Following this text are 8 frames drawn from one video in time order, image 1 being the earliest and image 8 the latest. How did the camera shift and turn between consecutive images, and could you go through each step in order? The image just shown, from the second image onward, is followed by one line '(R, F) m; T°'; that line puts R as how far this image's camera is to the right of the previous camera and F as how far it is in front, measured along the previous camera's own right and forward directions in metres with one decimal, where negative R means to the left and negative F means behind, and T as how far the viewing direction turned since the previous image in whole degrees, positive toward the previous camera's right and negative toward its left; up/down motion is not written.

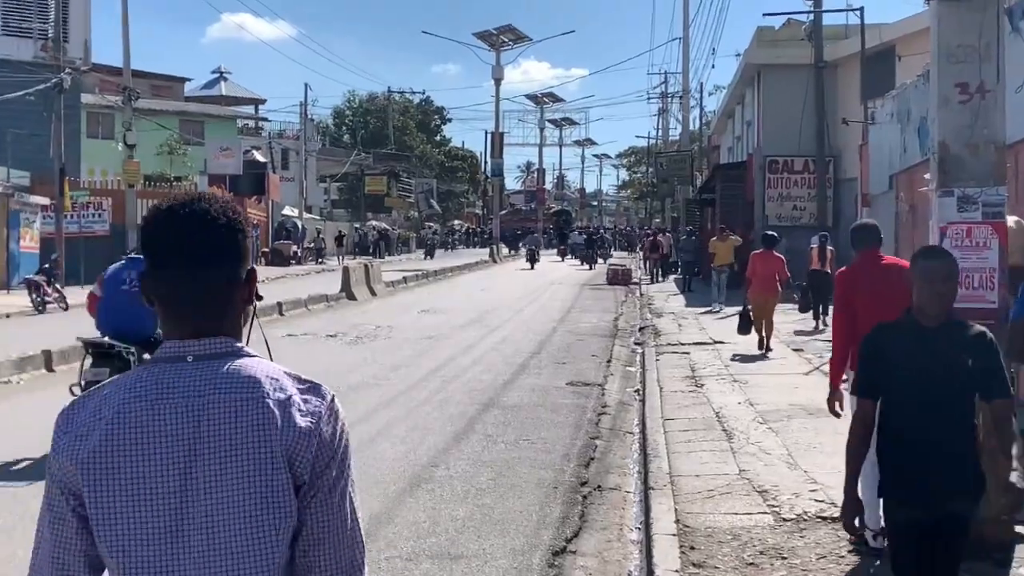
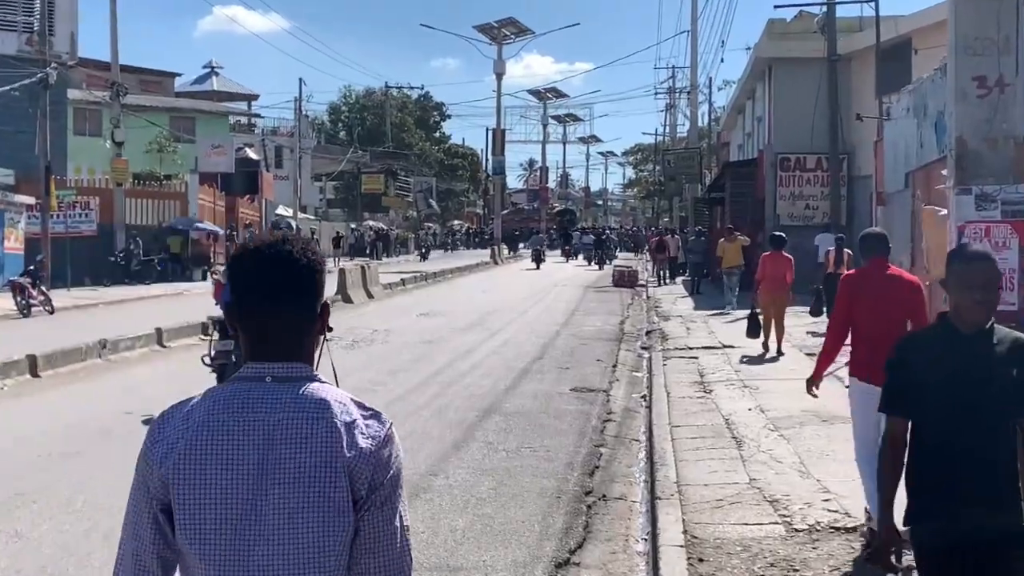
(+0.1, +0.6) m; 0°
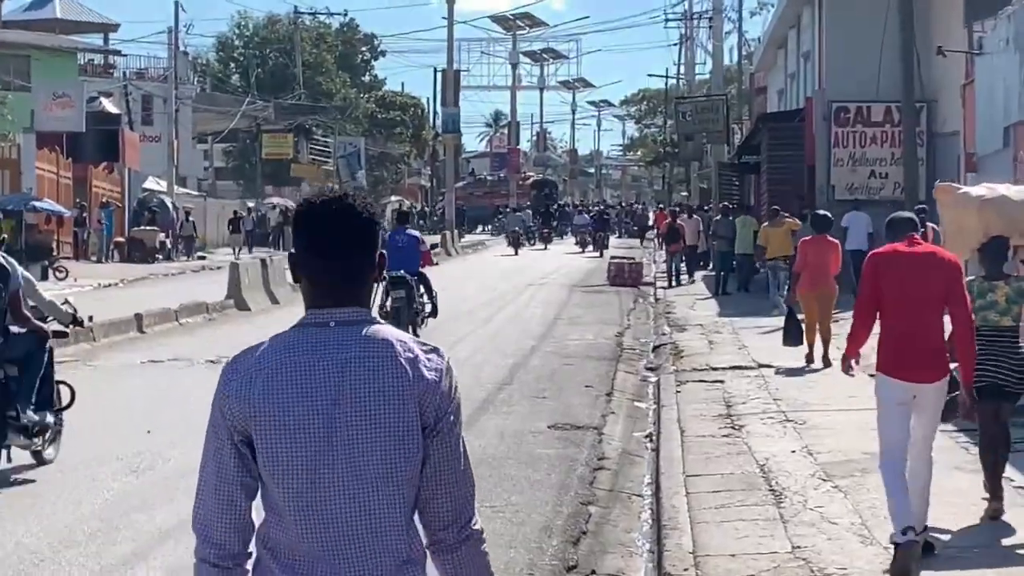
(+0.5, +4.3) m; -1°
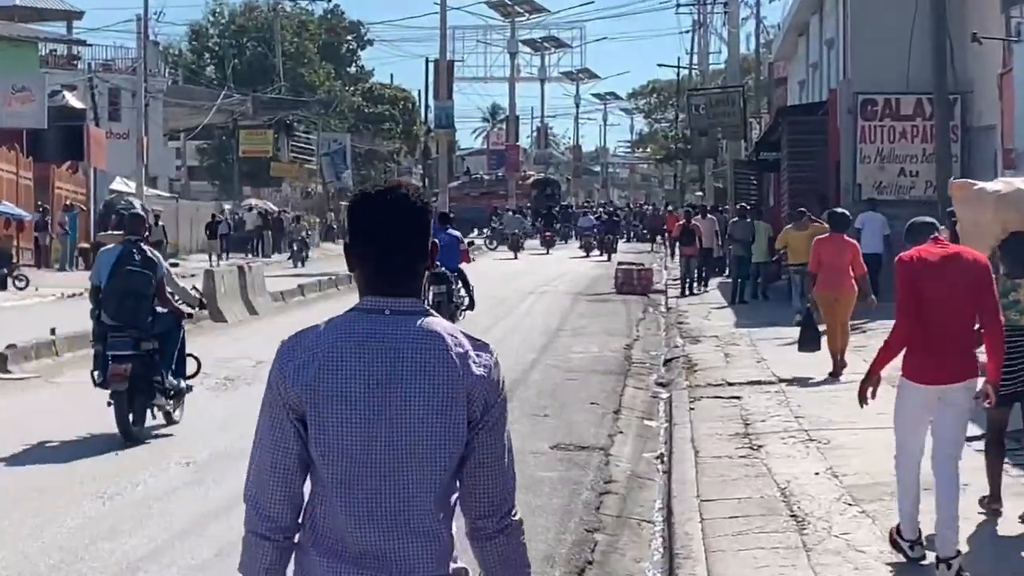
(+0.1, +0.9) m; -1°
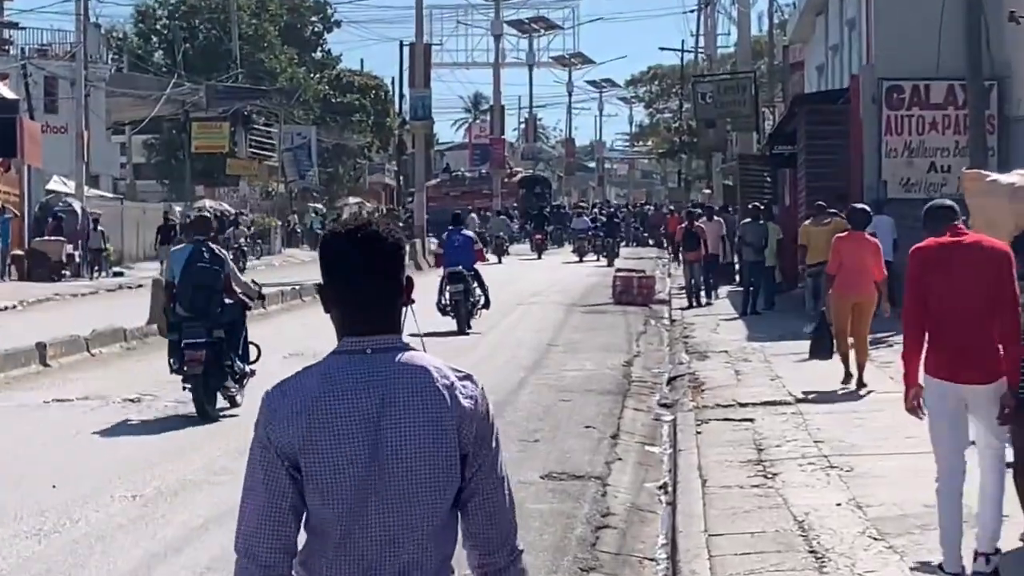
(+0.1, +1.2) m; 0°
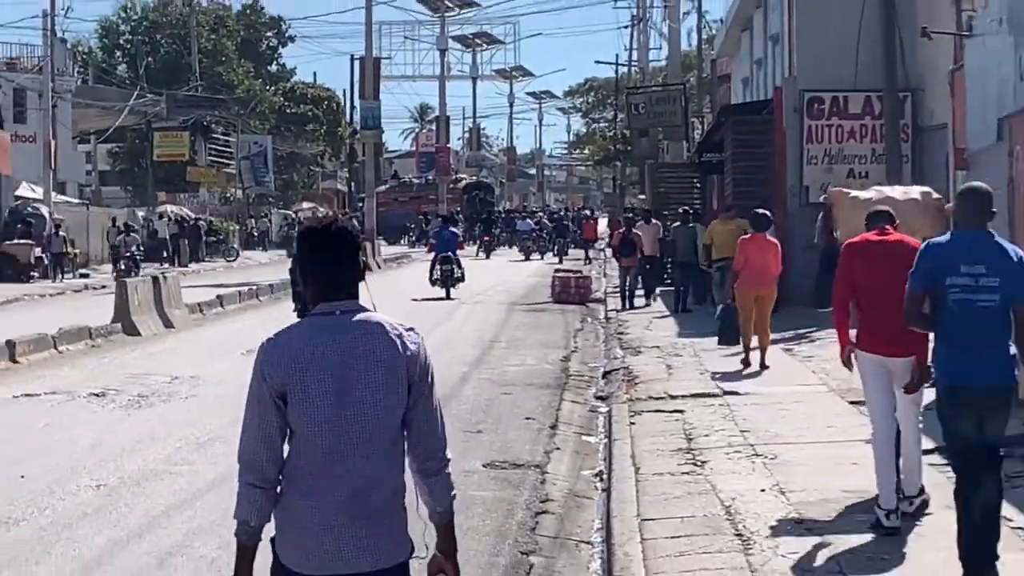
(0.0, -0.6) m; +2°
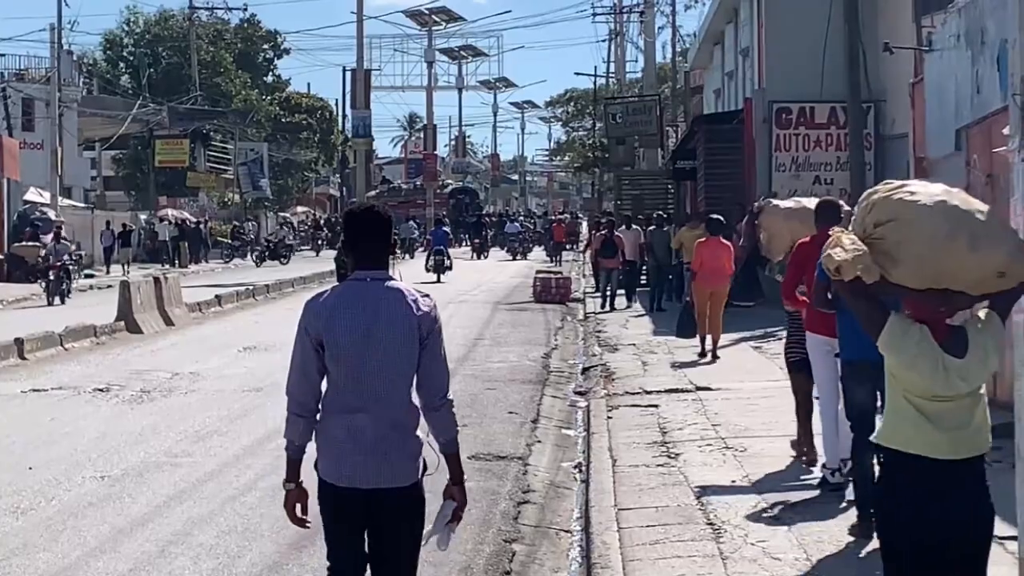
(-0.1, -0.6) m; +1°
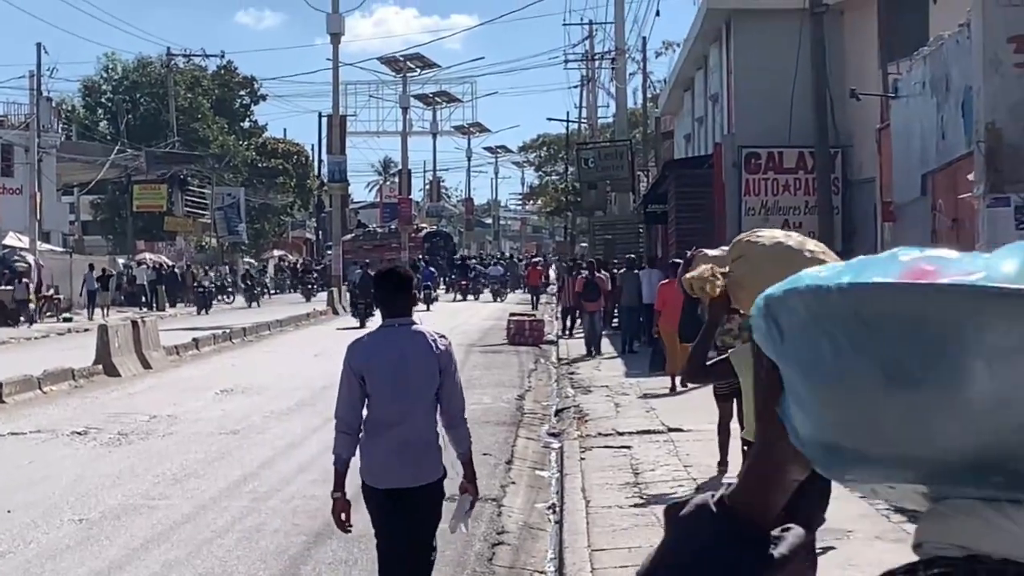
(0.0, -0.1) m; +1°
